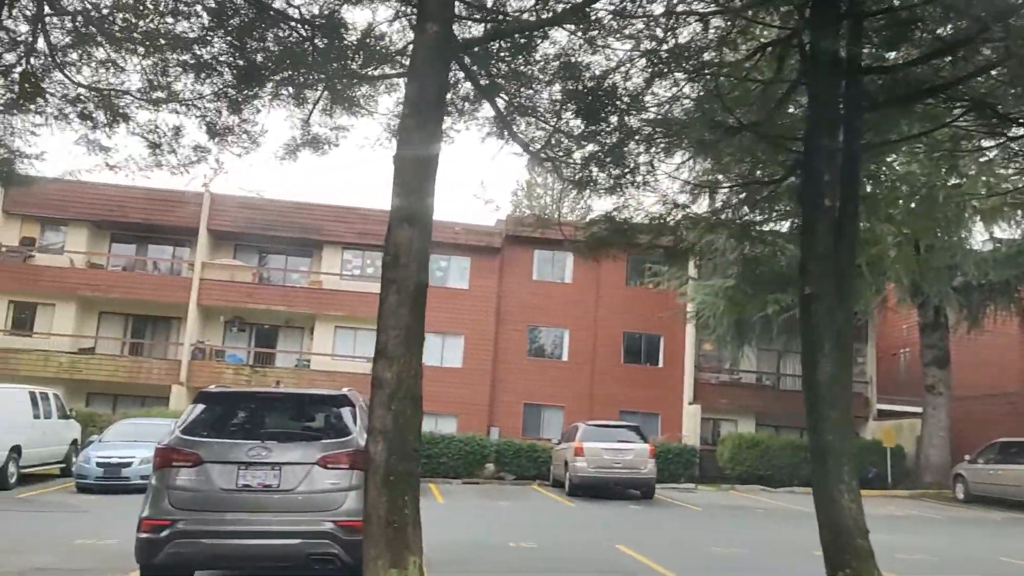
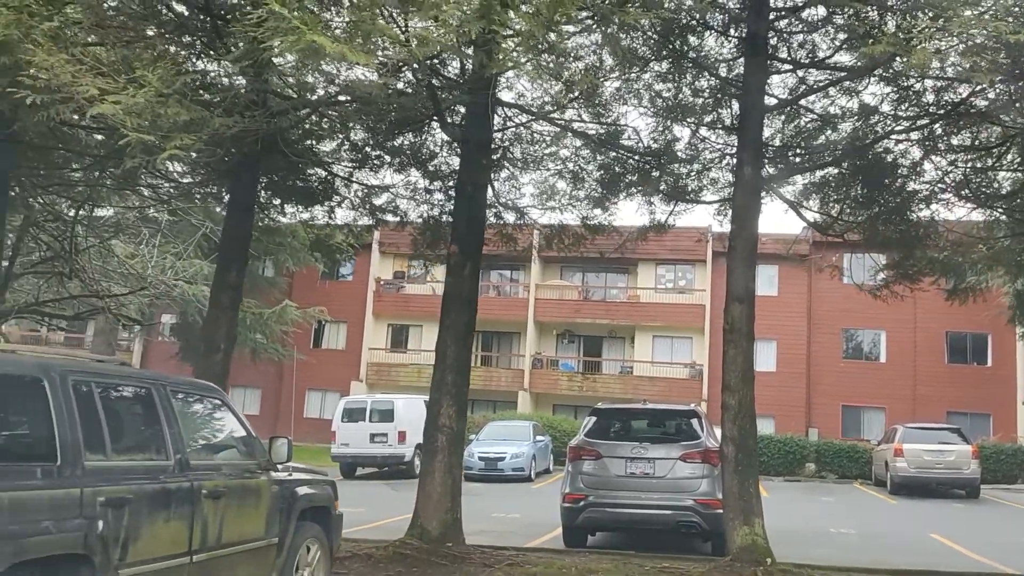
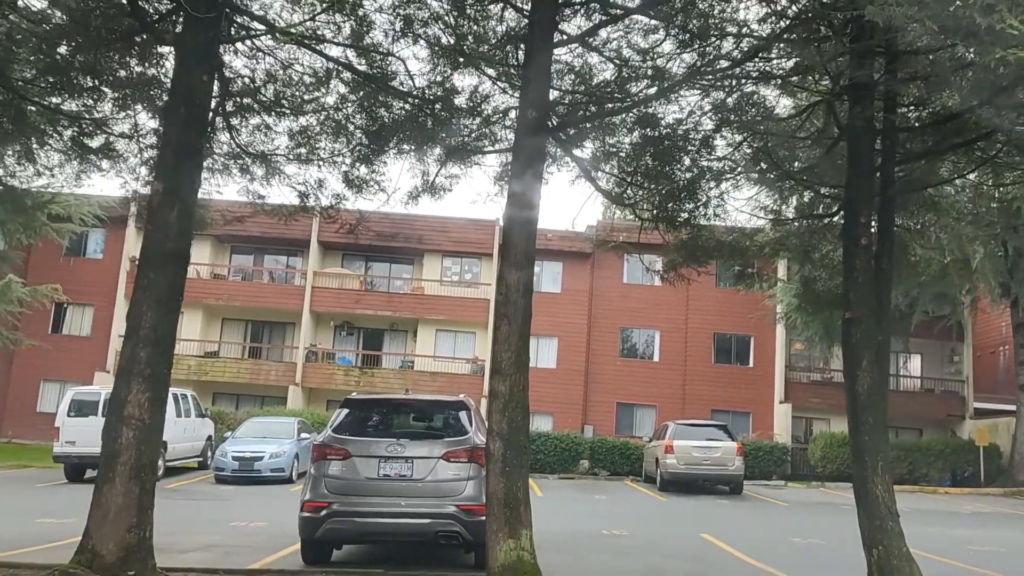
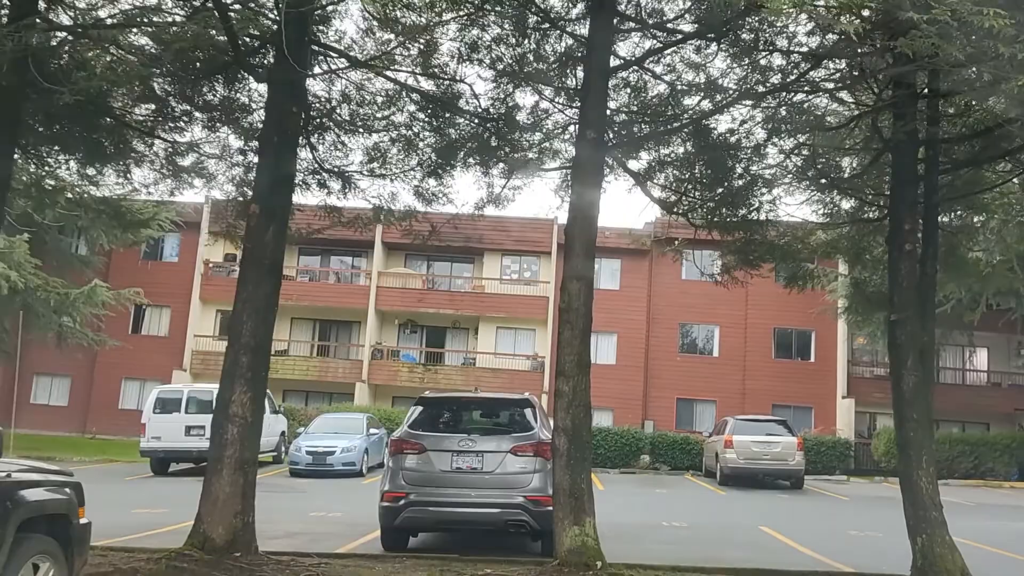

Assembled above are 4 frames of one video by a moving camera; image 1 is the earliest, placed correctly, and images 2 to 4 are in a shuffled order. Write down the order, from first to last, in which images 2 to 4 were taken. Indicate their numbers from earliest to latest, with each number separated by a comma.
3, 4, 2
